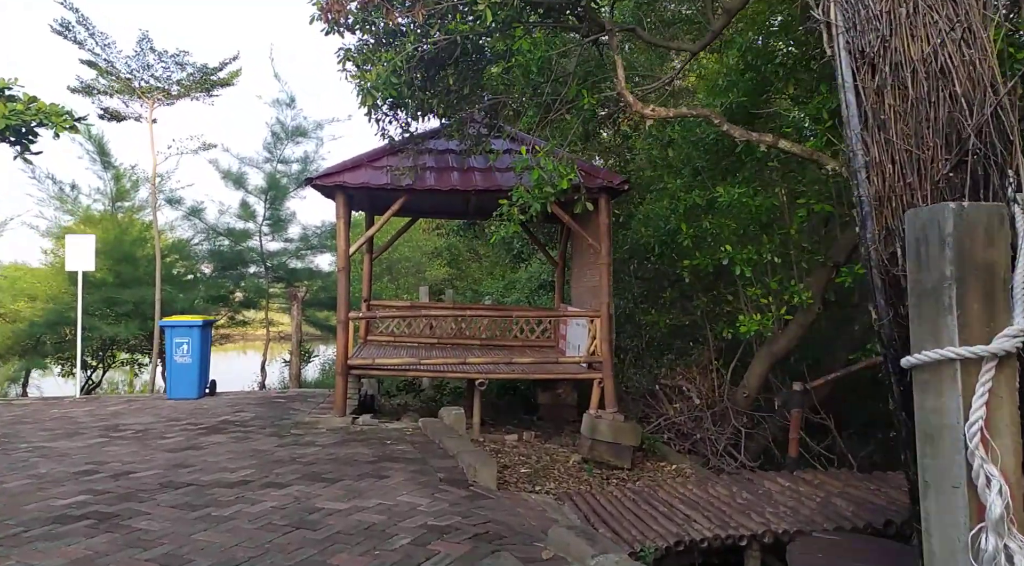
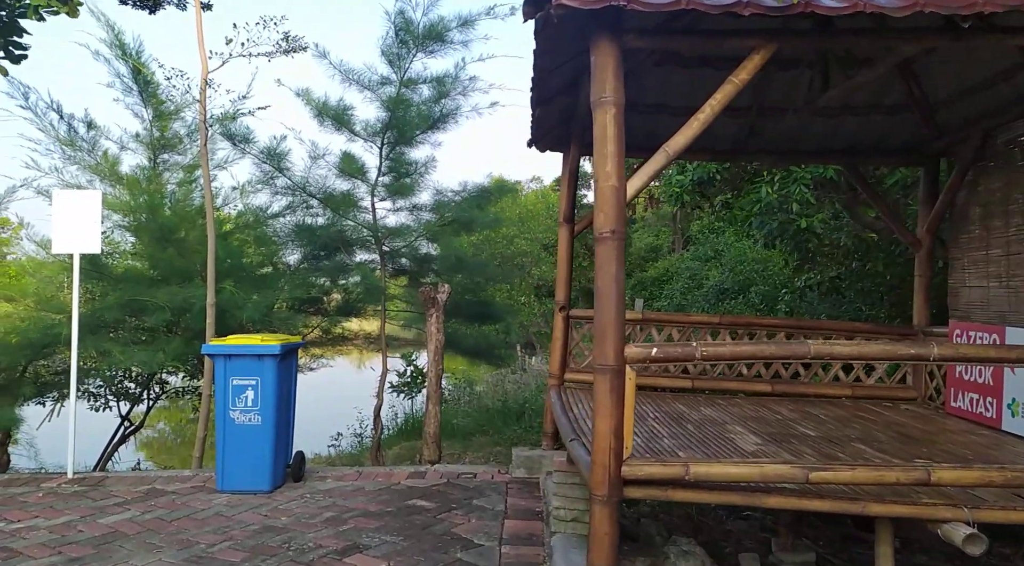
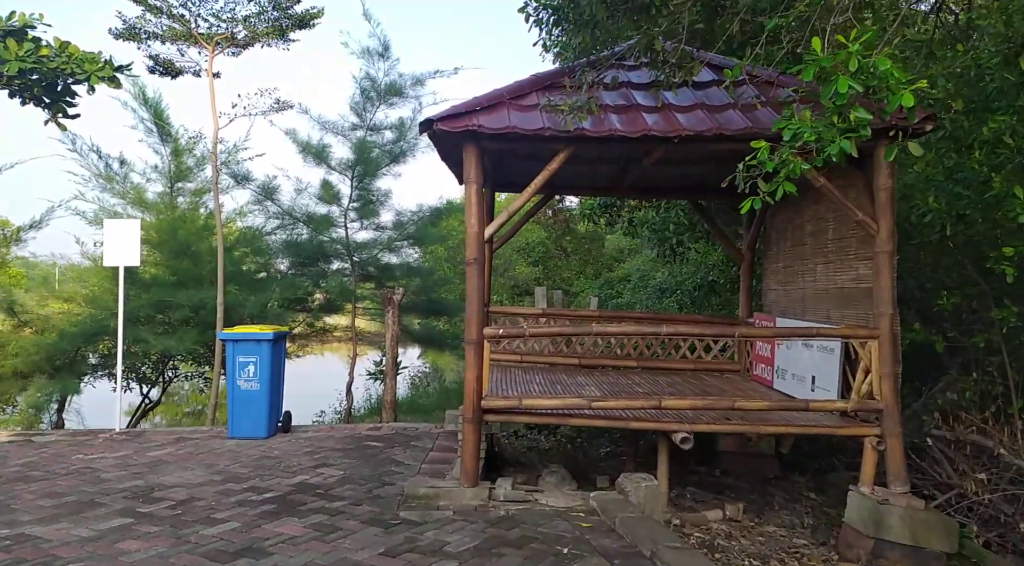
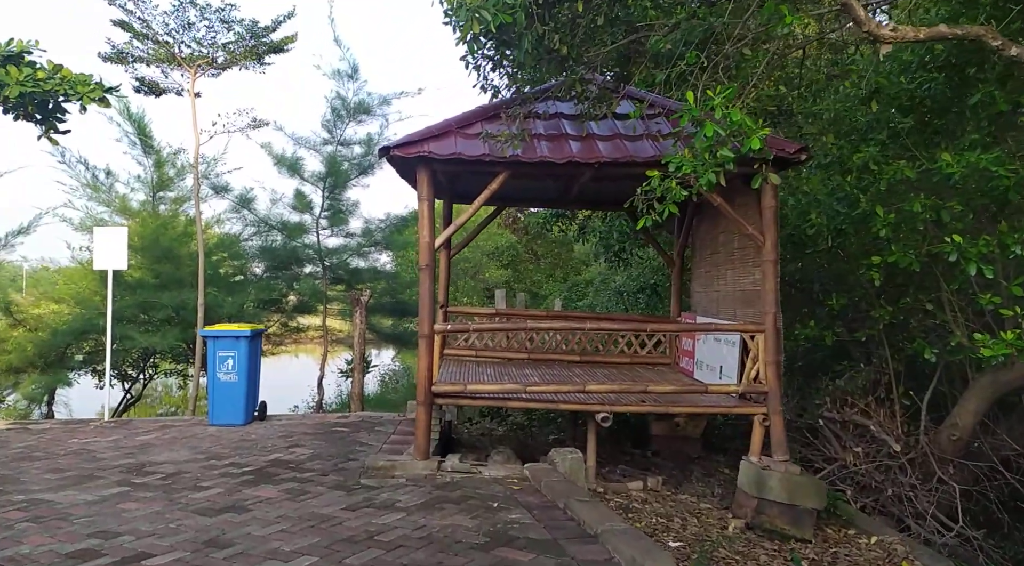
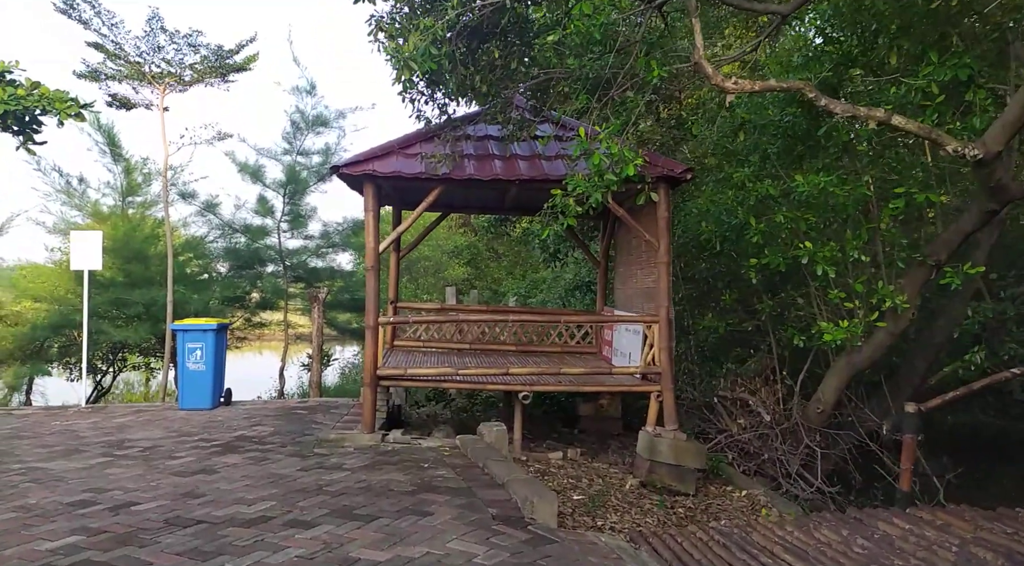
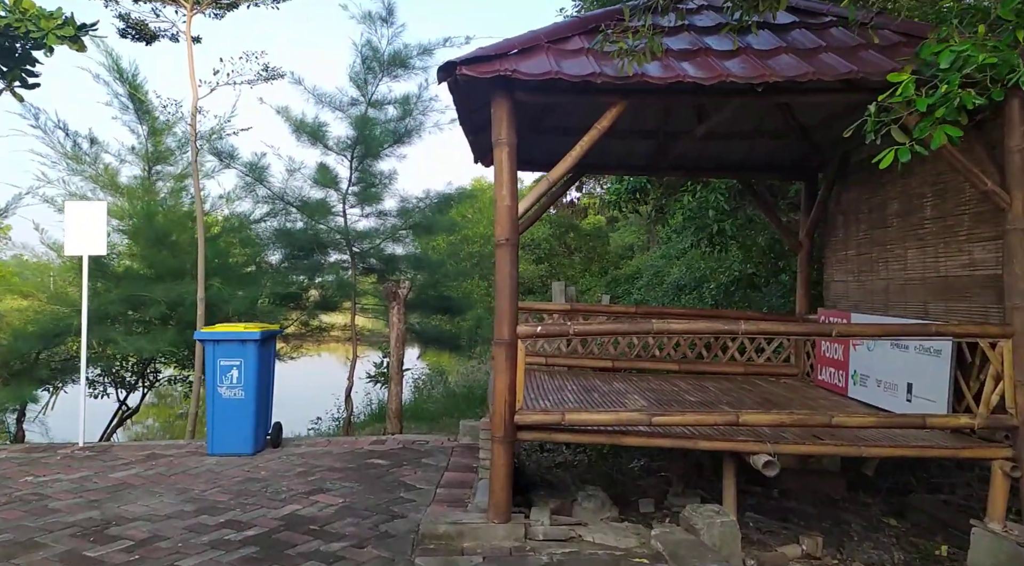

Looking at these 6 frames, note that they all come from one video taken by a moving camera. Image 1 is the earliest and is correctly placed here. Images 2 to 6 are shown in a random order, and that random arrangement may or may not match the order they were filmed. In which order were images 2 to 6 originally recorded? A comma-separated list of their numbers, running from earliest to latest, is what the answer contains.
5, 4, 3, 6, 2
